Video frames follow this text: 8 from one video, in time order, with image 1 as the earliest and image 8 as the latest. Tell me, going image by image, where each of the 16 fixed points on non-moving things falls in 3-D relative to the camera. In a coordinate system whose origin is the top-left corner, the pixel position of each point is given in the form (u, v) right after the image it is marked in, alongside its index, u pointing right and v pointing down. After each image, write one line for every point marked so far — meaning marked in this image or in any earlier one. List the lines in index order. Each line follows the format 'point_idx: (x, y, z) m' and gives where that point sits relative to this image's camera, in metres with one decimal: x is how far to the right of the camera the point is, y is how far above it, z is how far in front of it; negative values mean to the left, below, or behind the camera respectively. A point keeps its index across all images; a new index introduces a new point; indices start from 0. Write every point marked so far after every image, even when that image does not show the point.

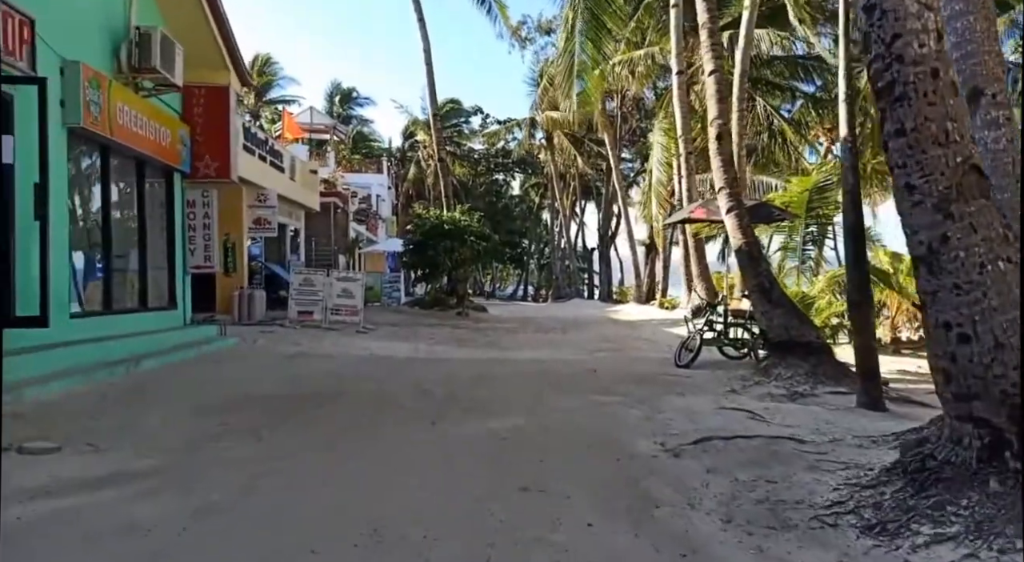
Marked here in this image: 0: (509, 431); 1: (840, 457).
0: (0.0, -1.3, +6.6) m
1: (+2.2, -1.2, +5.2) m
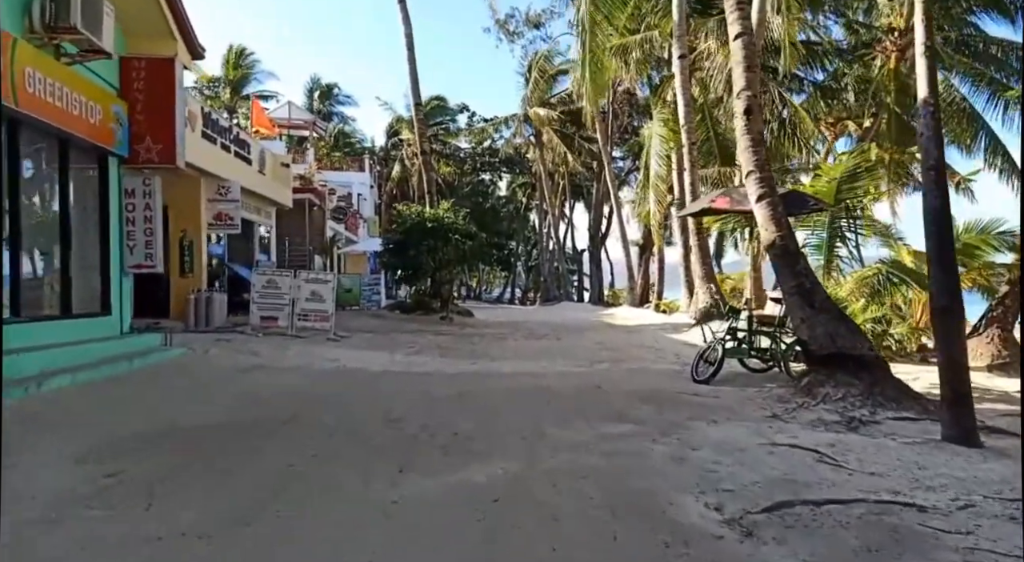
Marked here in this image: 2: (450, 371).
0: (-0.1, -1.3, +4.8) m
1: (+2.2, -1.2, +3.5) m
2: (-0.9, -1.3, +11.0) m
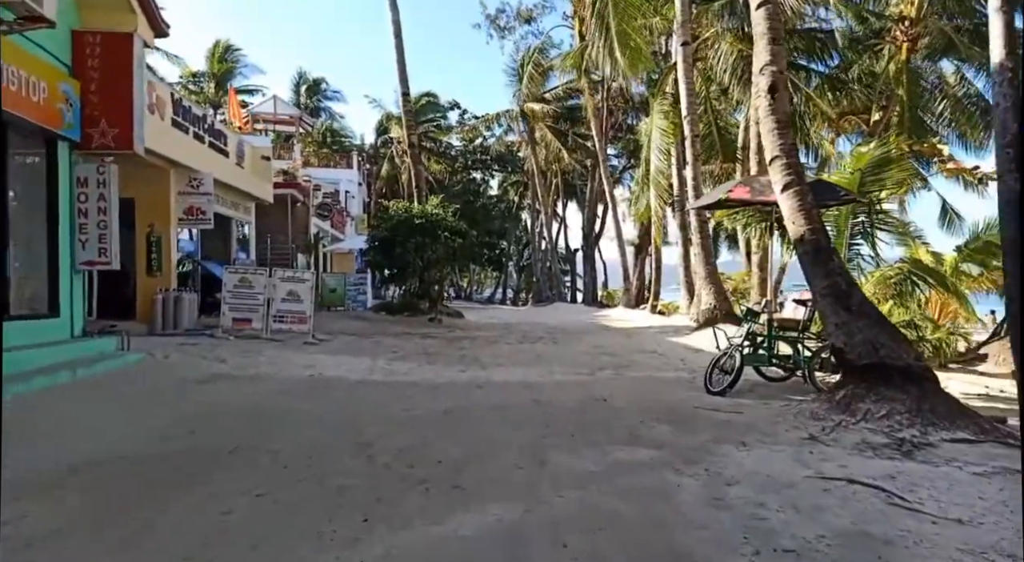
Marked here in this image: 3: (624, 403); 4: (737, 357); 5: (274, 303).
0: (-0.1, -1.3, +3.8) m
1: (+2.2, -1.2, +2.4) m
2: (-0.9, -1.3, +9.9) m
3: (+1.2, -1.3, +8.0) m
4: (+2.6, -0.9, +8.8) m
5: (-4.4, -0.4, +14.1) m
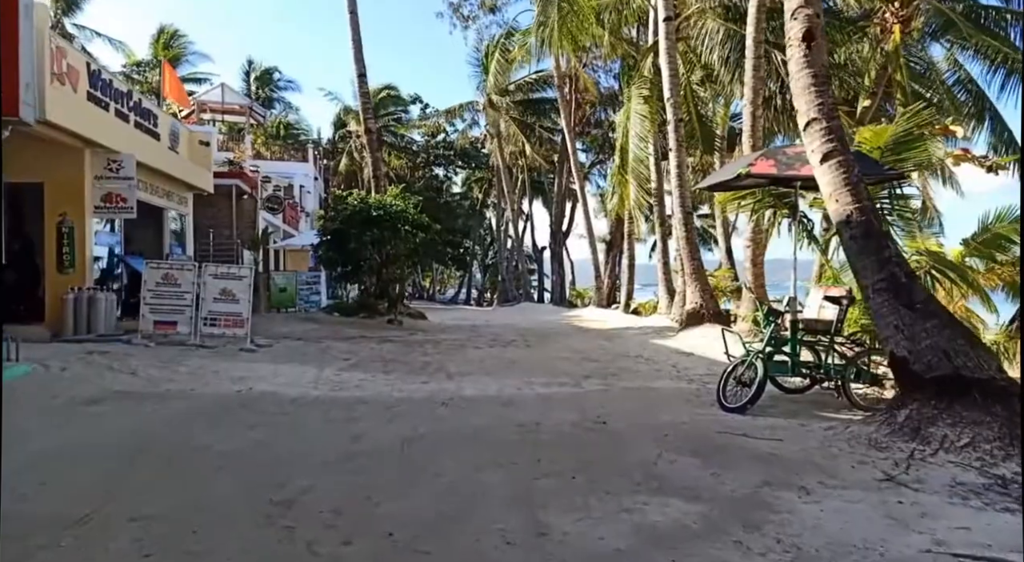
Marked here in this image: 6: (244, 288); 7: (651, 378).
0: (-0.1, -1.2, +2.1) m
1: (+2.3, -1.1, +0.9) m
2: (-1.2, -1.2, +8.1) m
3: (+1.0, -1.2, +6.4) m
4: (+2.3, -0.8, +7.2) m
5: (-4.9, -0.4, +12.2) m
6: (-4.3, -0.1, +12.3) m
7: (+1.8, -1.3, +10.1) m
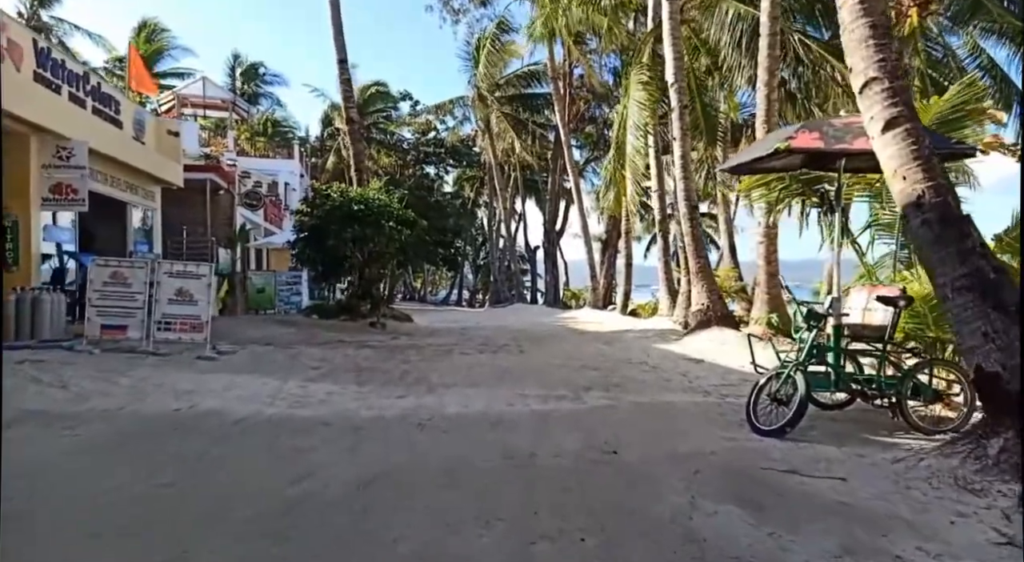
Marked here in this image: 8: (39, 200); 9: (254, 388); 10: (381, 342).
0: (-0.1, -1.2, +0.8) m
1: (+2.3, -1.1, -0.4) m
2: (-1.3, -1.2, +6.9) m
3: (+0.9, -1.2, +5.2) m
4: (+2.3, -0.8, +6.0) m
5: (-5.0, -0.3, +10.9) m
6: (-4.5, -0.1, +11.0) m
7: (+1.7, -1.2, +8.8) m
8: (-7.7, +1.3, +12.4) m
9: (-2.8, -1.2, +8.4) m
10: (-2.4, -1.1, +13.9) m
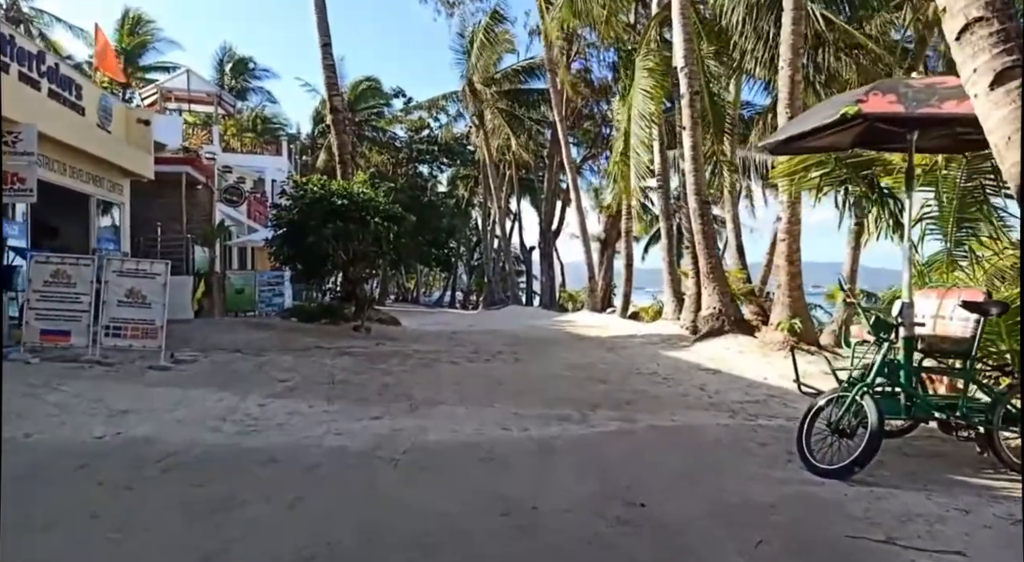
0: (-0.1, -1.2, -0.4) m
1: (+2.3, -1.1, -1.6) m
2: (-1.4, -1.2, +5.7) m
3: (+0.9, -1.2, +4.0) m
4: (+2.2, -0.8, +4.8) m
5: (-5.1, -0.3, +9.6) m
6: (-4.5, -0.1, +9.7) m
7: (+1.7, -1.3, +7.6) m
8: (-7.7, +1.3, +11.1) m
9: (-2.9, -1.2, +7.1) m
10: (-2.5, -1.1, +12.7) m
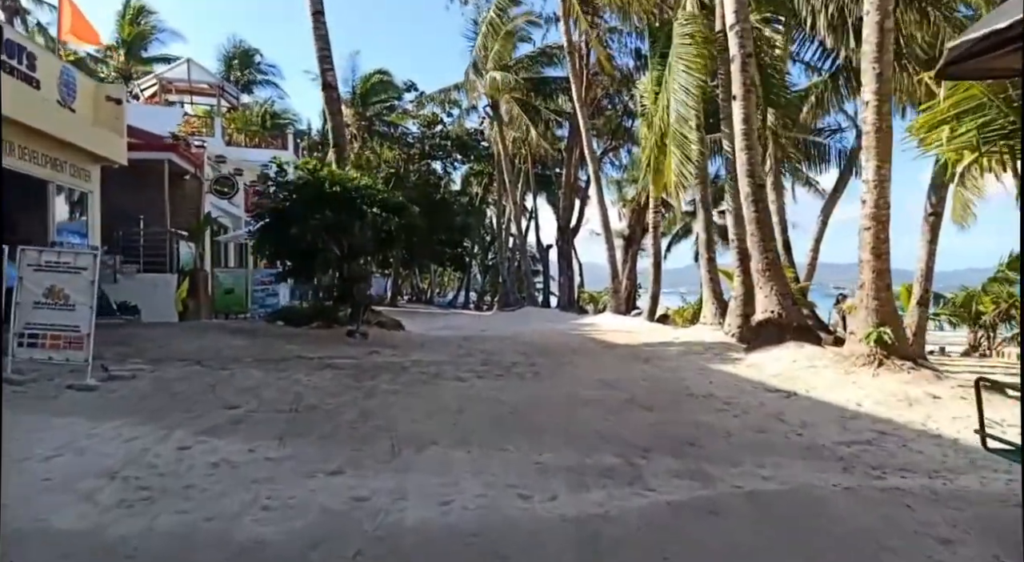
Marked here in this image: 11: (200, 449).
0: (-0.1, -1.1, -2.5) m
1: (+2.2, -1.0, -3.7) m
2: (-1.3, -1.1, +3.6) m
3: (+0.9, -1.2, +1.8) m
4: (+2.3, -0.8, +2.7) m
5: (-4.9, -0.3, +7.6) m
6: (-4.3, -0.1, +7.7) m
7: (+1.8, -1.2, +5.5) m
8: (-7.5, +1.4, +9.2) m
9: (-2.7, -1.1, +5.1) m
10: (-2.3, -1.1, +10.7) m
11: (-2.1, -1.1, +5.2) m
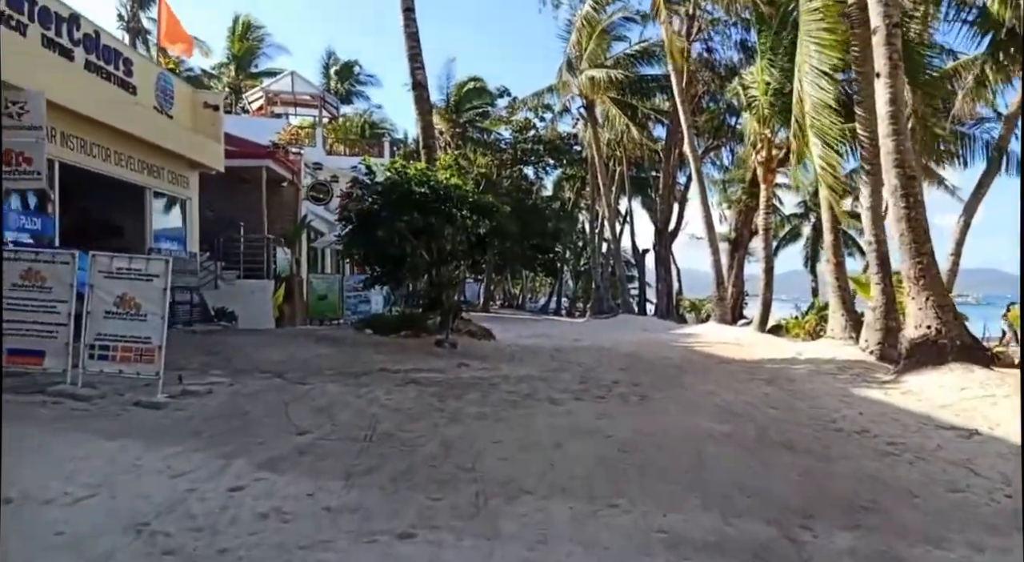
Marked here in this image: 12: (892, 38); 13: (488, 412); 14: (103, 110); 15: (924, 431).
0: (-0.5, -1.1, -3.5) m
1: (+1.7, -1.0, -5.0) m
2: (-0.8, -1.2, +2.7) m
3: (+1.1, -1.2, +0.6) m
4: (+2.6, -0.8, +1.3) m
5: (-3.9, -0.4, +7.1) m
6: (-3.4, -0.1, +7.1) m
7: (+2.5, -1.3, +4.1) m
8: (-6.3, +1.3, +9.0) m
9: (-2.1, -1.2, +4.3) m
10: (-0.9, -1.2, +9.8) m
11: (-1.5, -1.2, +4.4) m
12: (+4.9, +3.1, +9.9) m
13: (-0.2, -1.2, +7.1) m
14: (-6.2, +2.6, +11.6) m
15: (+3.5, -1.3, +6.4) m
